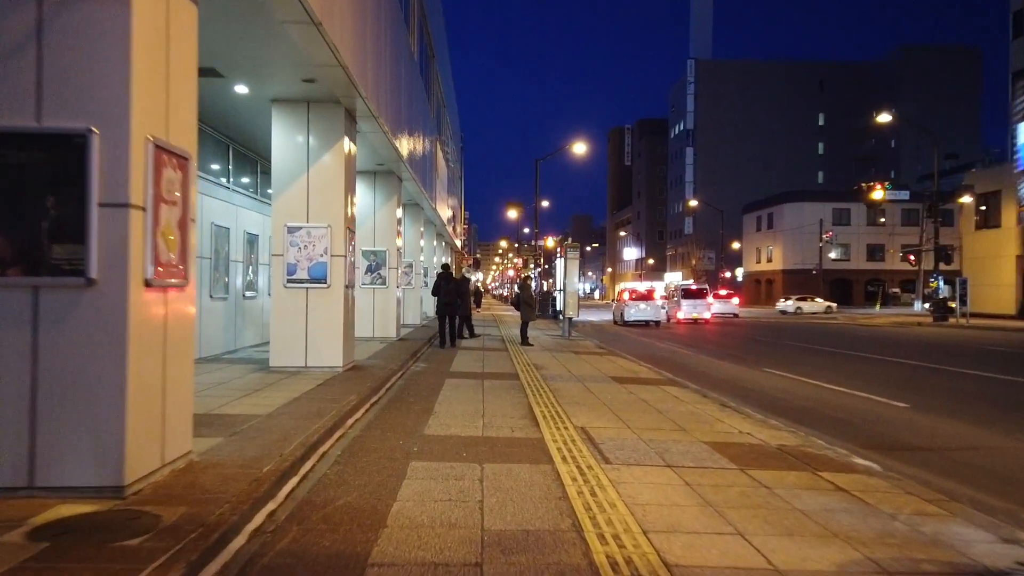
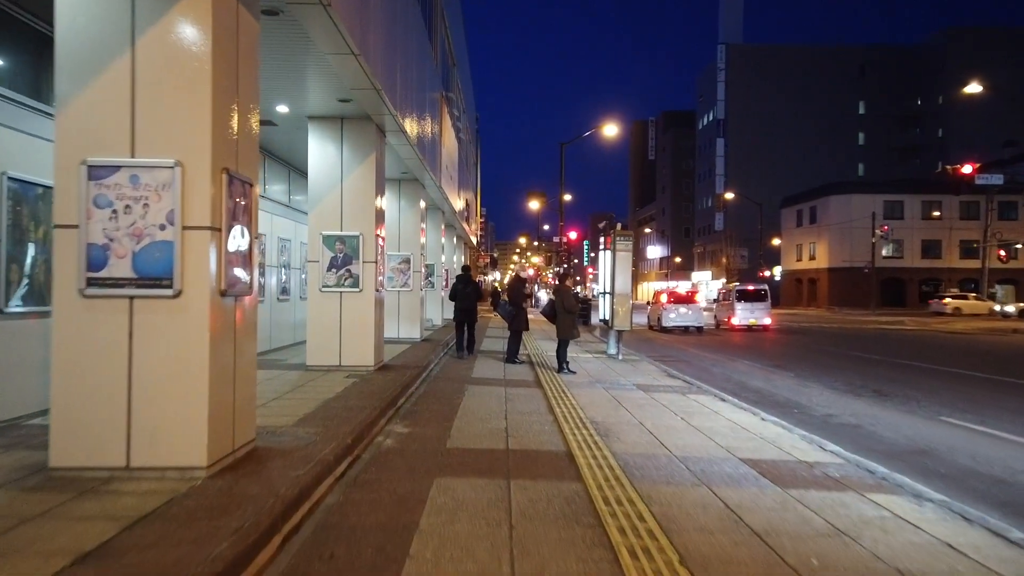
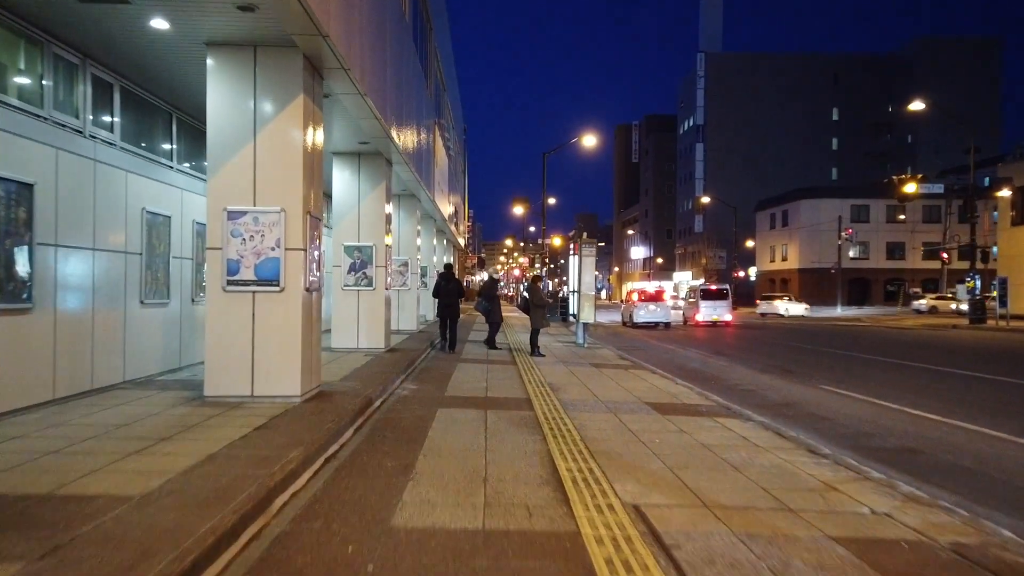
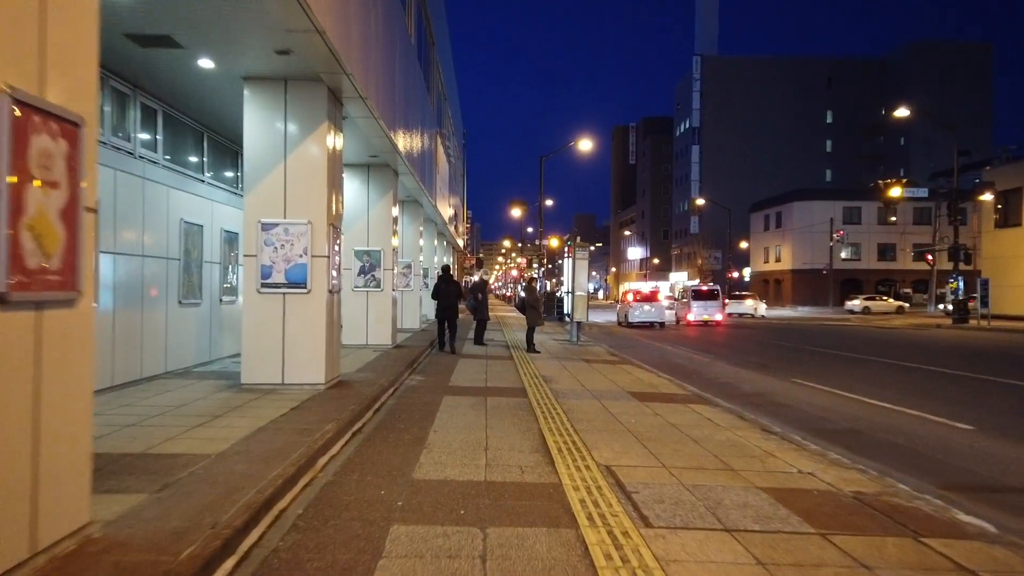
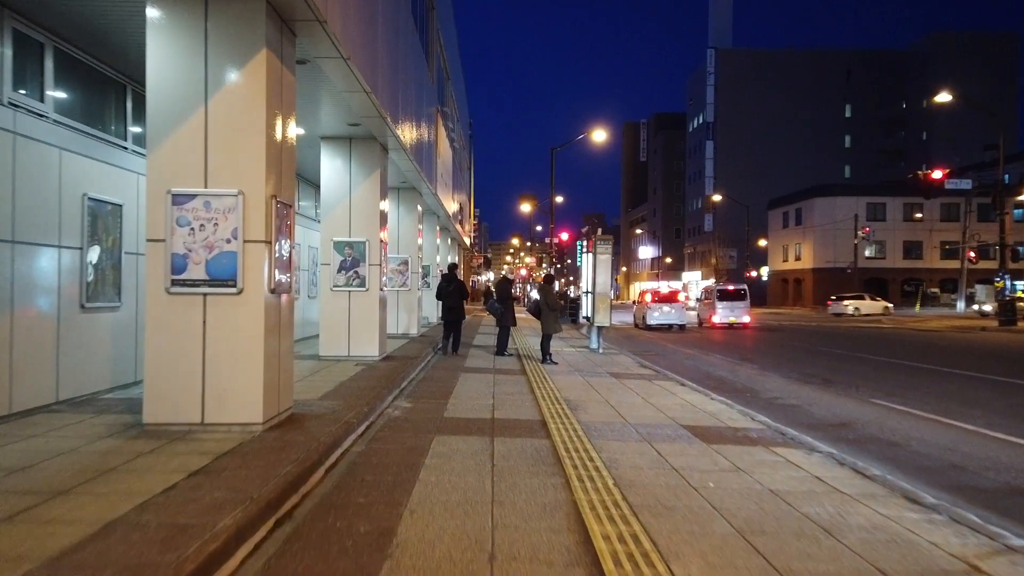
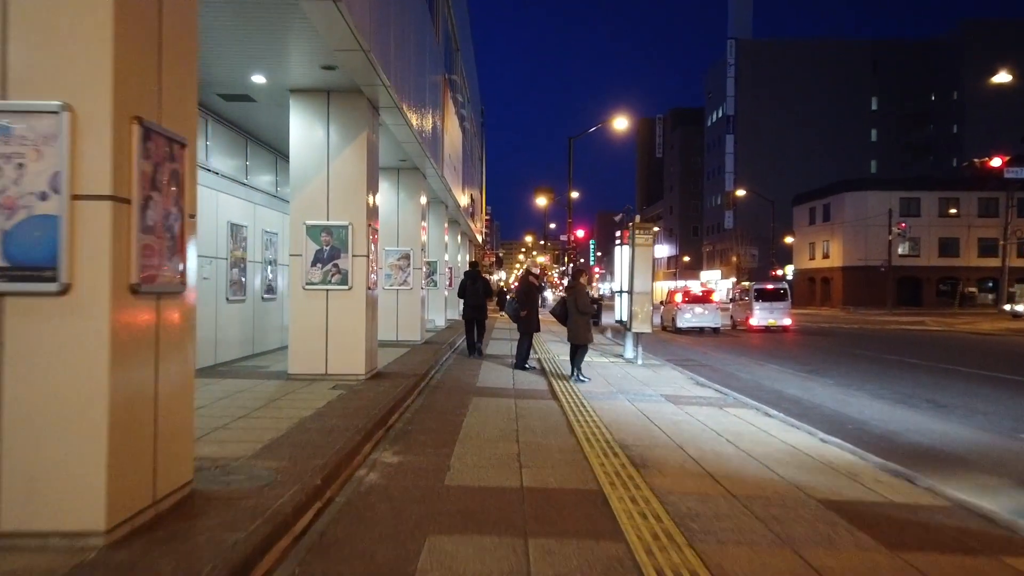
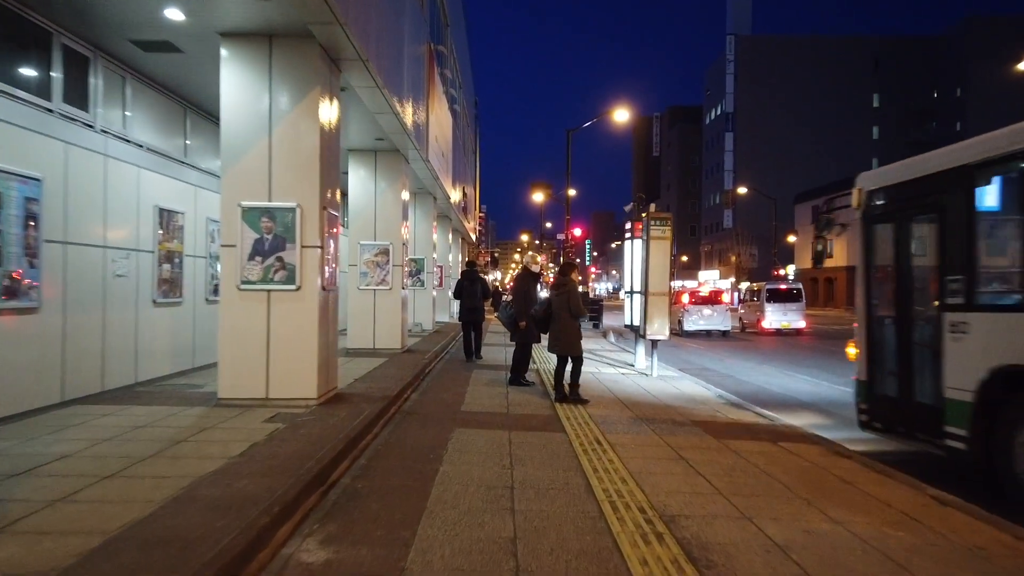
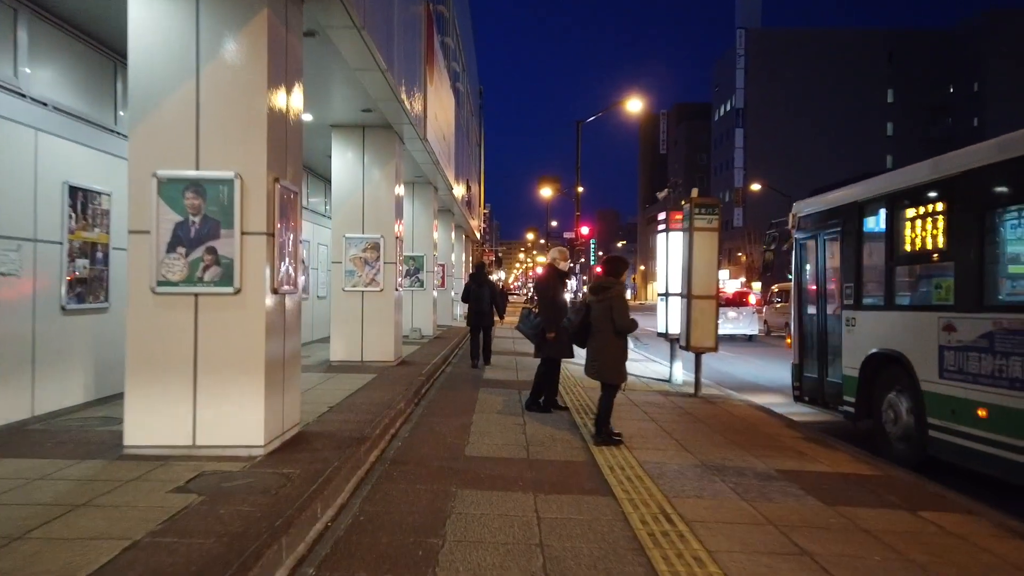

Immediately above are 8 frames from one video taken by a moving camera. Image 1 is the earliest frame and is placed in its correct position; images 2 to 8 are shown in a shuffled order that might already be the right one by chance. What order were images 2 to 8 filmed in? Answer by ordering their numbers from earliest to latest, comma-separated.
4, 3, 5, 2, 6, 7, 8
